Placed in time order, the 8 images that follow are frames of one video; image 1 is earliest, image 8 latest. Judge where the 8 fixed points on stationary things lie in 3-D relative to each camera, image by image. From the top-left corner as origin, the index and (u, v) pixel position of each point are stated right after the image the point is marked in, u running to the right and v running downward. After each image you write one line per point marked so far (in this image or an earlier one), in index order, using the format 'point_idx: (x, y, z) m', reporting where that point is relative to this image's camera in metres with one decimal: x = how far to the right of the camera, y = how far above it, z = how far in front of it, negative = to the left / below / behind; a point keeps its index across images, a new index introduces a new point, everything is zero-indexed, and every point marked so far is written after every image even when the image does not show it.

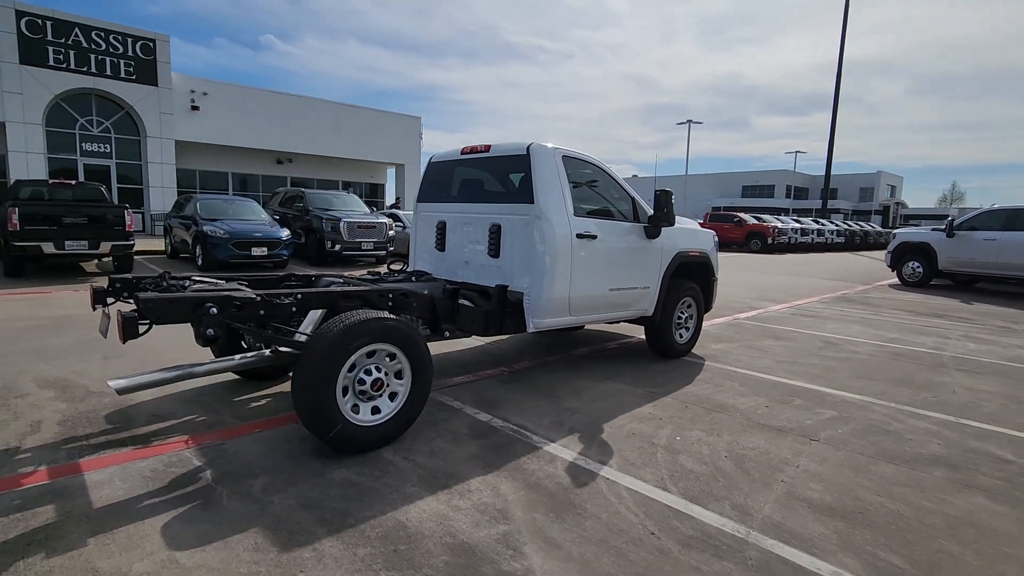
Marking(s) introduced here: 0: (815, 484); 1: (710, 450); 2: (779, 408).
0: (+2.0, -1.3, +3.6) m
1: (+1.5, -1.2, +4.0) m
2: (+2.5, -1.1, +5.0) m
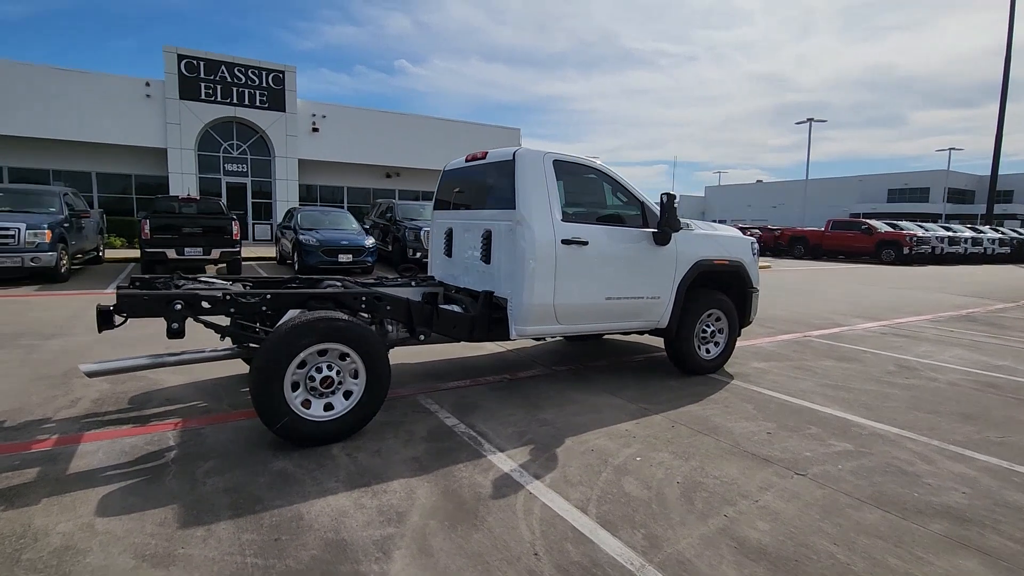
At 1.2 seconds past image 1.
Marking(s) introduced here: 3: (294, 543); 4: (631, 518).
0: (+1.4, -1.4, +3.1) m
1: (+1.0, -1.3, +3.7) m
2: (+2.2, -1.2, +4.4) m
3: (-1.1, -1.3, +2.8) m
4: (+0.7, -1.3, +3.1) m
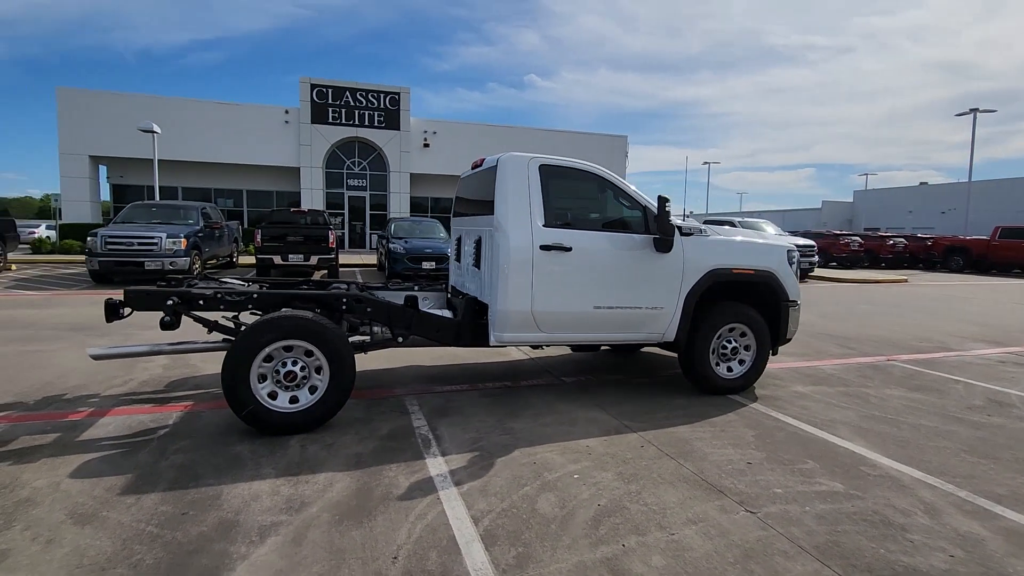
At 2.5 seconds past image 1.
0: (+0.7, -1.4, +2.8) m
1: (+0.5, -1.3, +3.4) m
2: (+1.8, -1.3, +3.9) m
3: (-1.8, -1.3, +3.1) m
4: (0.0, -1.4, +3.0) m
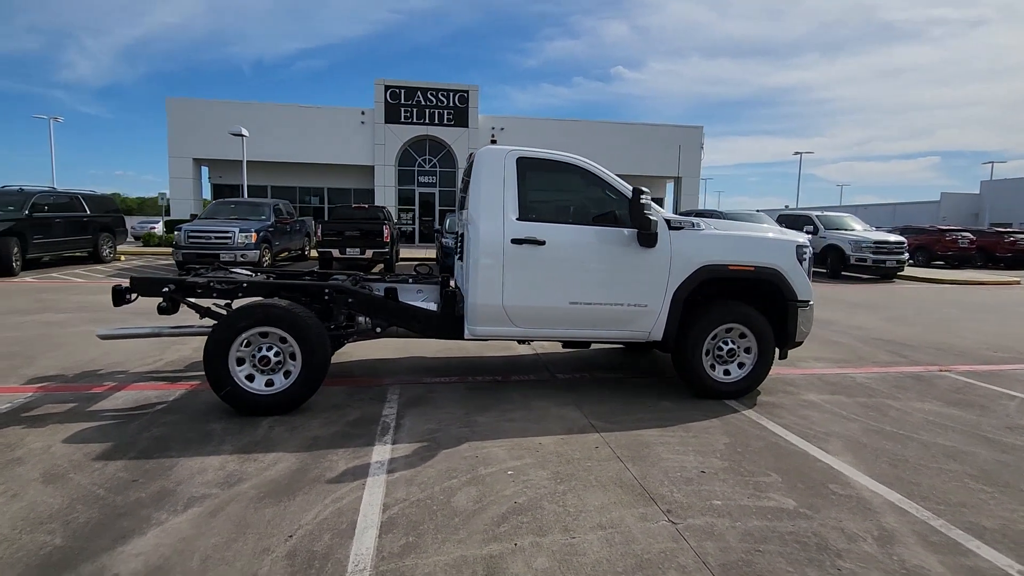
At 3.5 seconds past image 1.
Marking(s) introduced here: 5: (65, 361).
0: (+0.1, -1.4, +2.7) m
1: (0.0, -1.3, +3.4) m
2: (+1.4, -1.3, +3.6) m
3: (-2.4, -1.3, +3.4) m
4: (-0.5, -1.3, +3.0) m
5: (-5.1, -0.8, +6.2) m
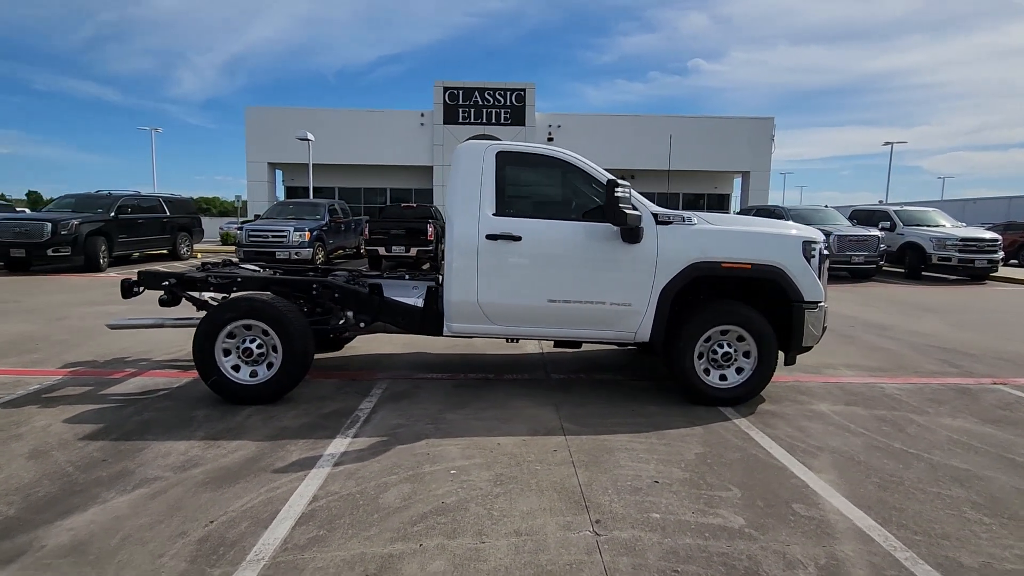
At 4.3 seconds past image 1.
0: (-0.4, -1.4, +2.6) m
1: (-0.4, -1.3, +3.3) m
2: (+1.0, -1.3, +3.4) m
3: (-2.8, -1.2, +3.6) m
4: (-1.0, -1.3, +3.0) m
5: (-5.1, -0.8, +6.7) m
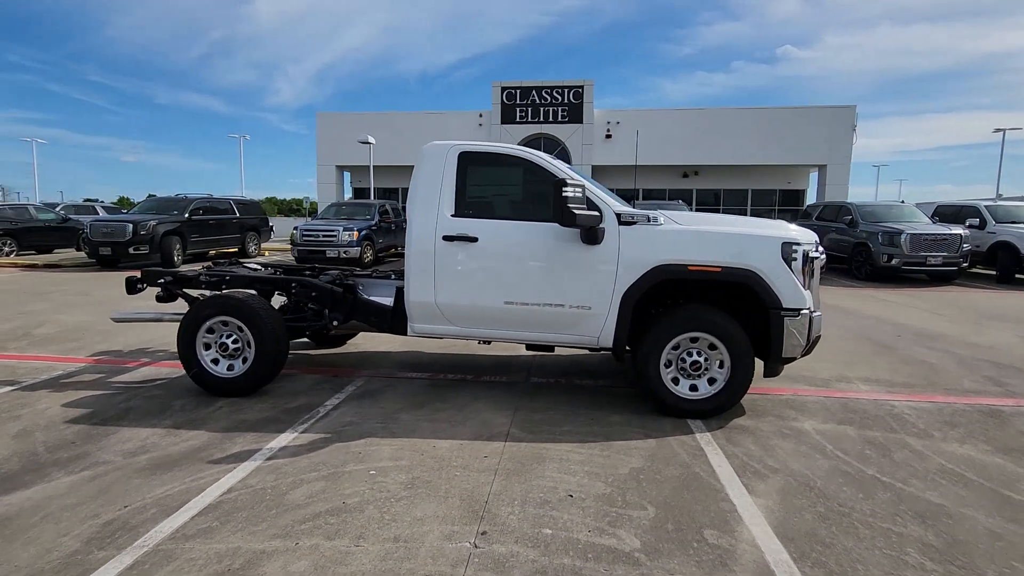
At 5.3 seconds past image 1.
0: (-1.0, -1.4, +2.7) m
1: (-1.0, -1.3, +3.4) m
2: (+0.4, -1.3, +3.2) m
3: (-3.3, -1.2, +4.0) m
4: (-1.6, -1.3, +3.1) m
5: (-5.2, -0.7, +7.4) m
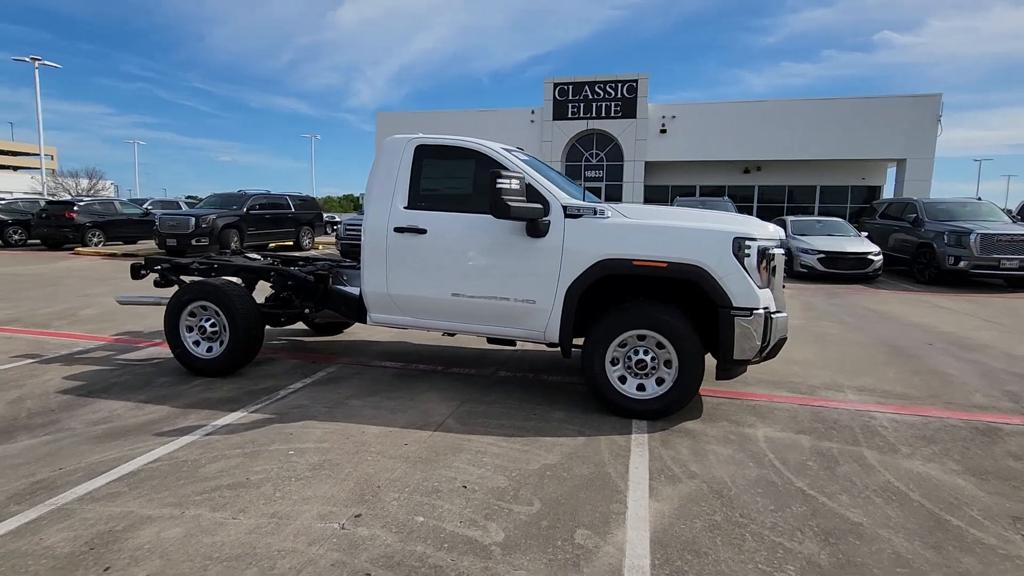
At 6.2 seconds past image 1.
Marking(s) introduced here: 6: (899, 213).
0: (-1.8, -1.3, +2.8) m
1: (-1.7, -1.2, +3.5) m
2: (-0.3, -1.2, +3.2) m
3: (-3.8, -1.0, +4.4) m
4: (-2.3, -1.2, +3.4) m
5: (-5.3, -0.5, +8.0) m
6: (+11.9, +2.3, +16.5) m
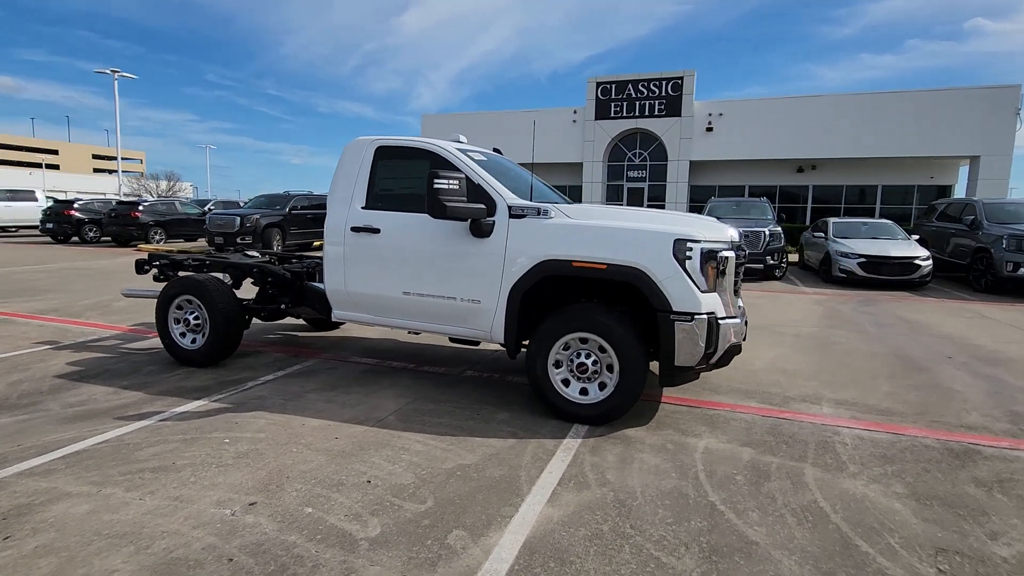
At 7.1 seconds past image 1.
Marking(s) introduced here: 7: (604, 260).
0: (-2.4, -1.2, +3.0) m
1: (-2.2, -1.2, +3.7) m
2: (-0.9, -1.2, +3.3) m
3: (-4.3, -1.0, +4.8) m
4: (-2.9, -1.2, +3.6) m
5: (-5.4, -0.4, +8.6) m
6: (+12.6, +2.1, +15.3) m
7: (+0.7, +0.2, +4.2) m
